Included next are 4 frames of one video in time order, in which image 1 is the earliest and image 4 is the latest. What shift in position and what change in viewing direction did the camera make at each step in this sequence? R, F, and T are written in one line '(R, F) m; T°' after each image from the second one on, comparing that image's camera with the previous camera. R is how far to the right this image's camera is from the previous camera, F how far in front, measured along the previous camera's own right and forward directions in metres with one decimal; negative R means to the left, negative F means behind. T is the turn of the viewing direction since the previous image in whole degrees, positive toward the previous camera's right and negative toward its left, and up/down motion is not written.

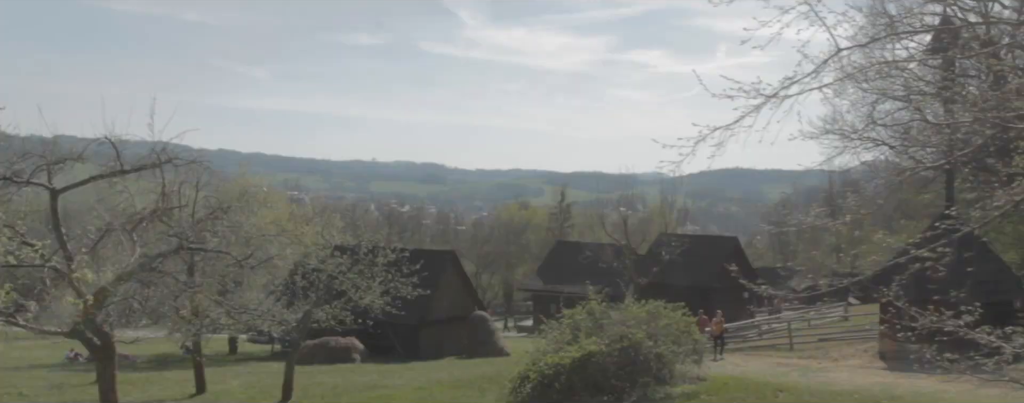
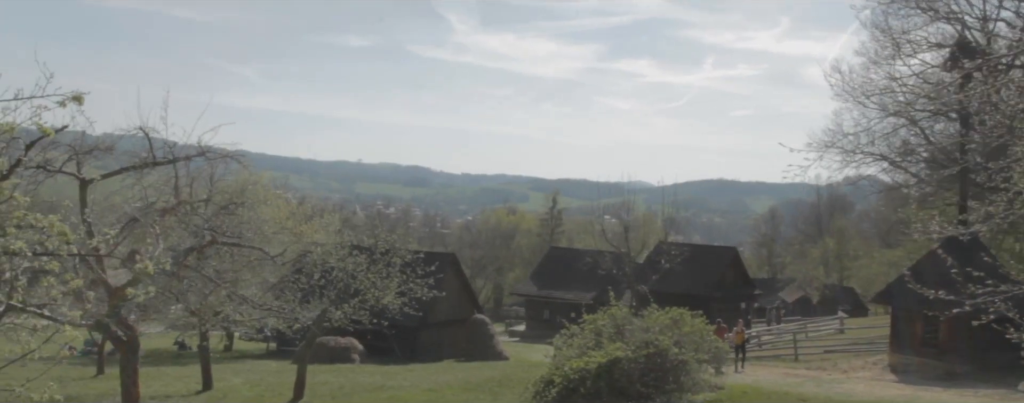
(-0.9, 0.0) m; +1°
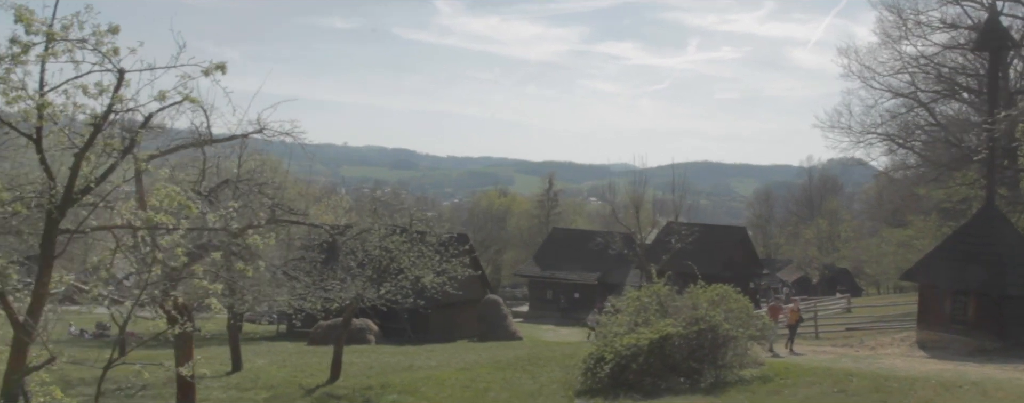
(-1.3, 0.0) m; +1°
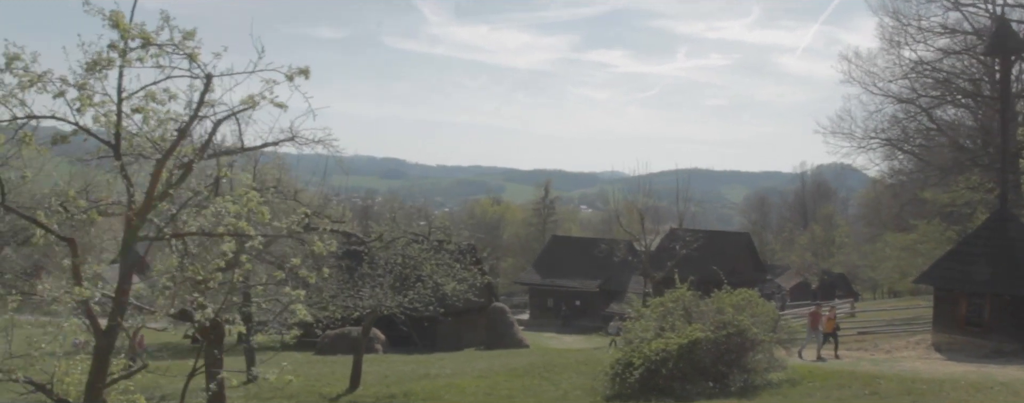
(-0.7, 0.0) m; +1°
